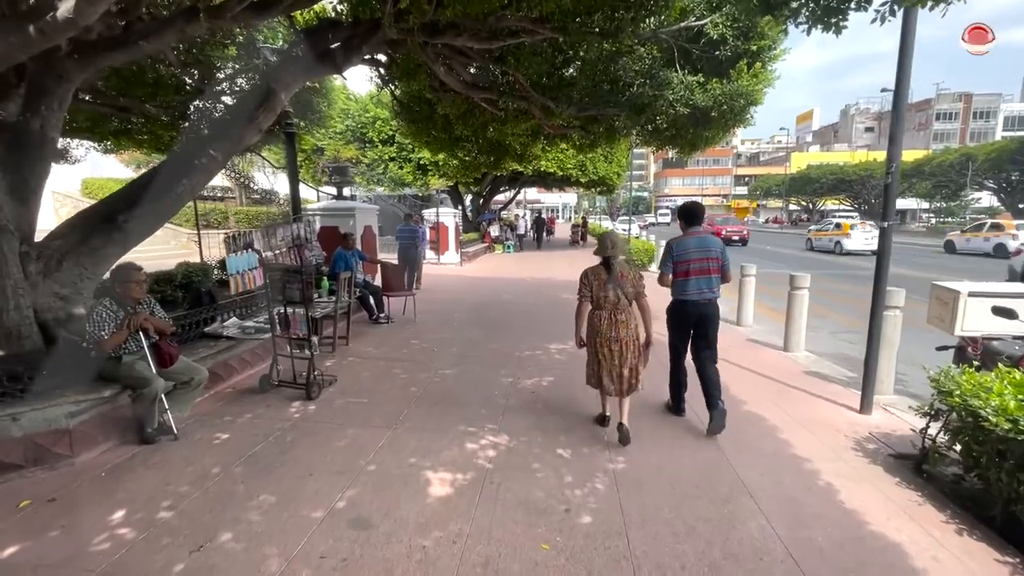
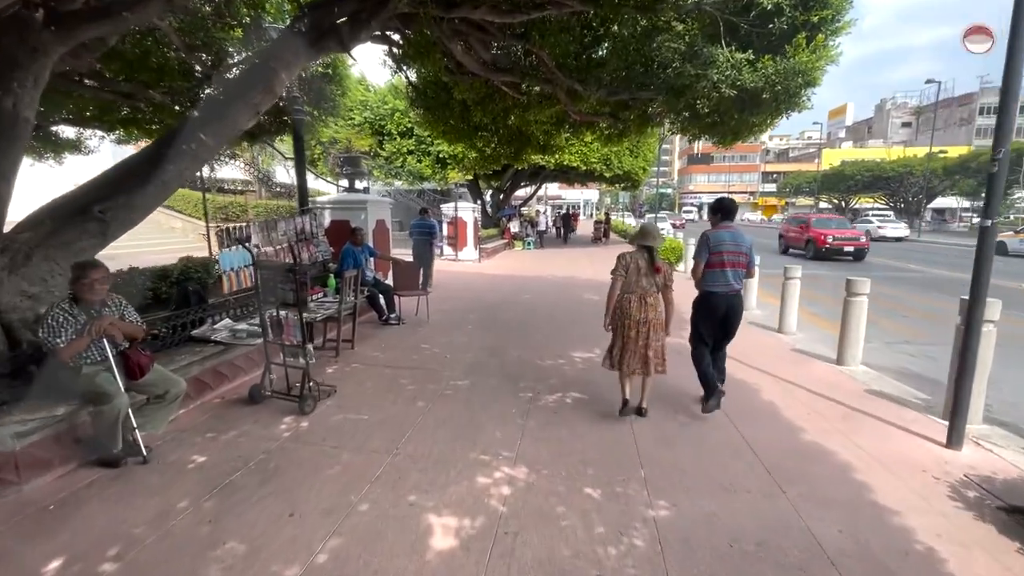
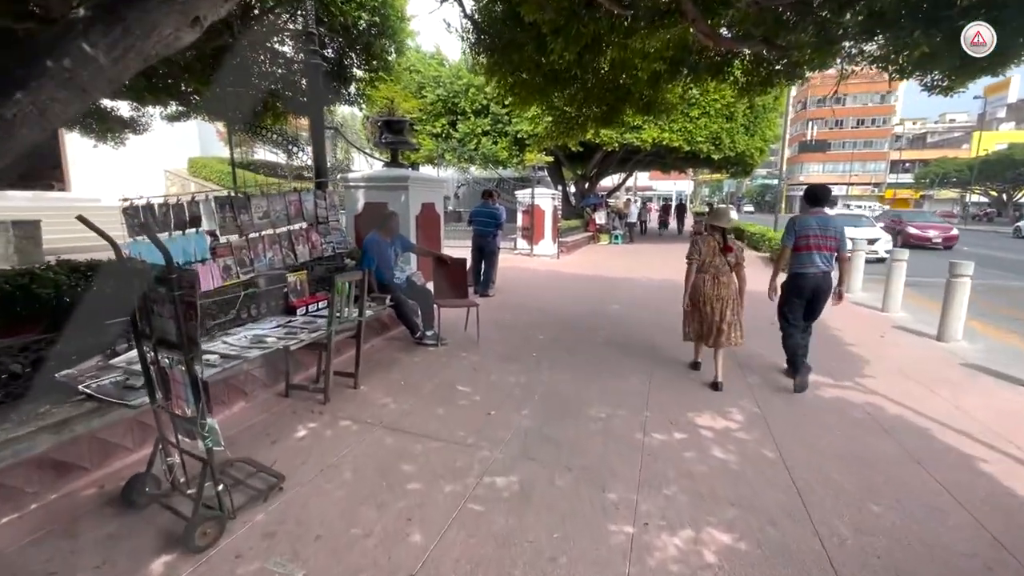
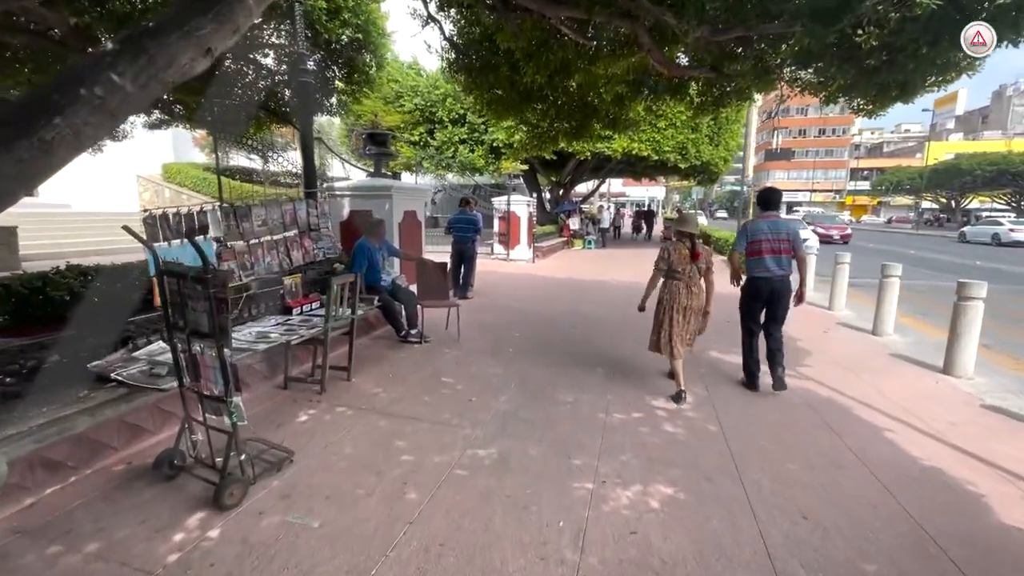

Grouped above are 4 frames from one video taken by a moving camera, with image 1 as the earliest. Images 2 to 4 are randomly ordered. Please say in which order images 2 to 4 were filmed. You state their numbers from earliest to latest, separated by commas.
2, 4, 3
